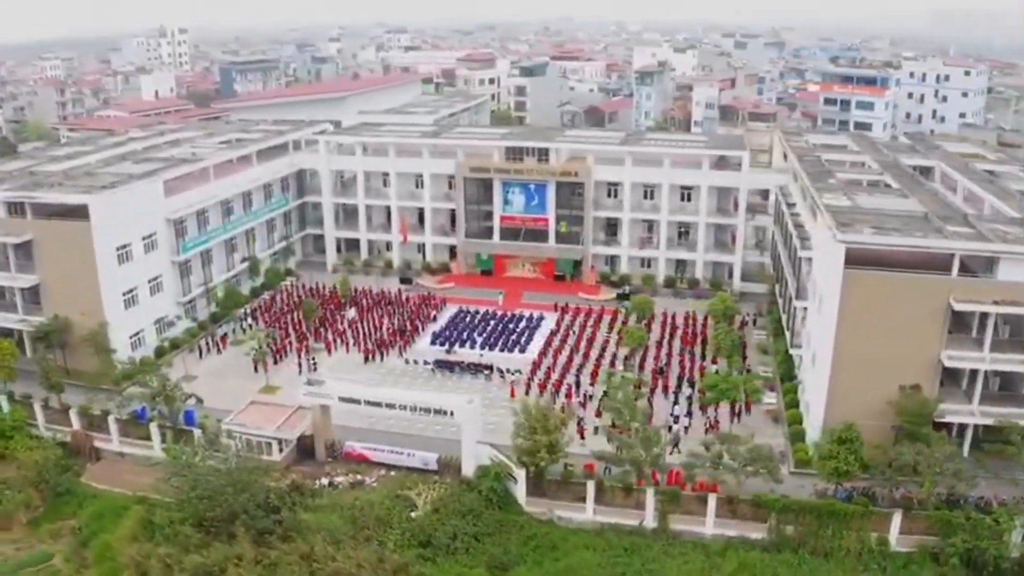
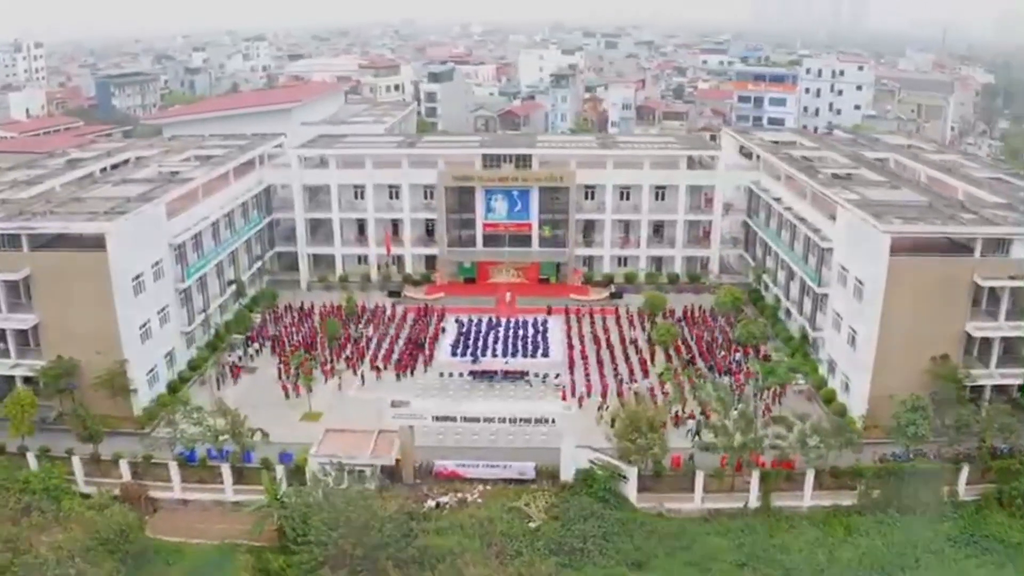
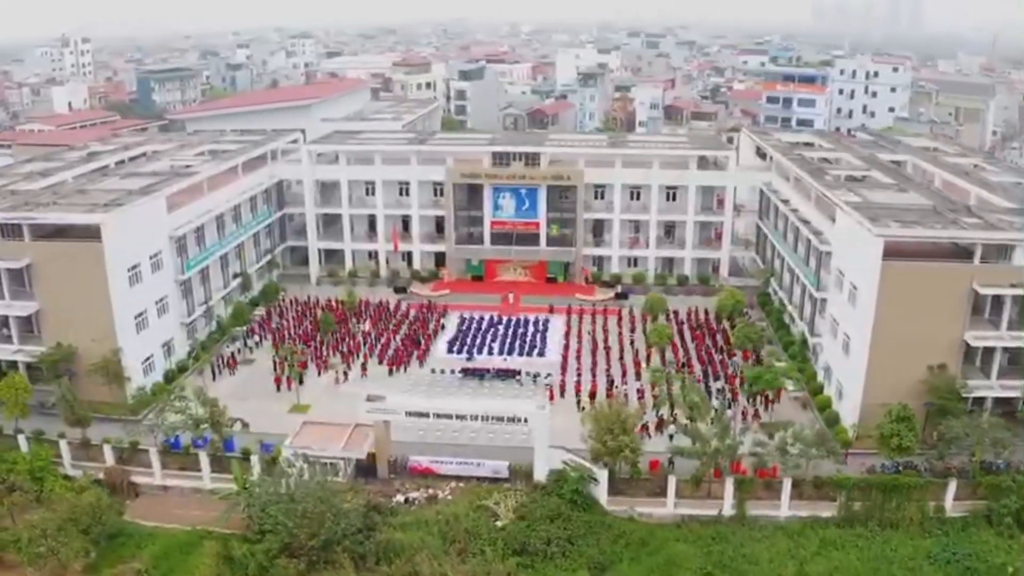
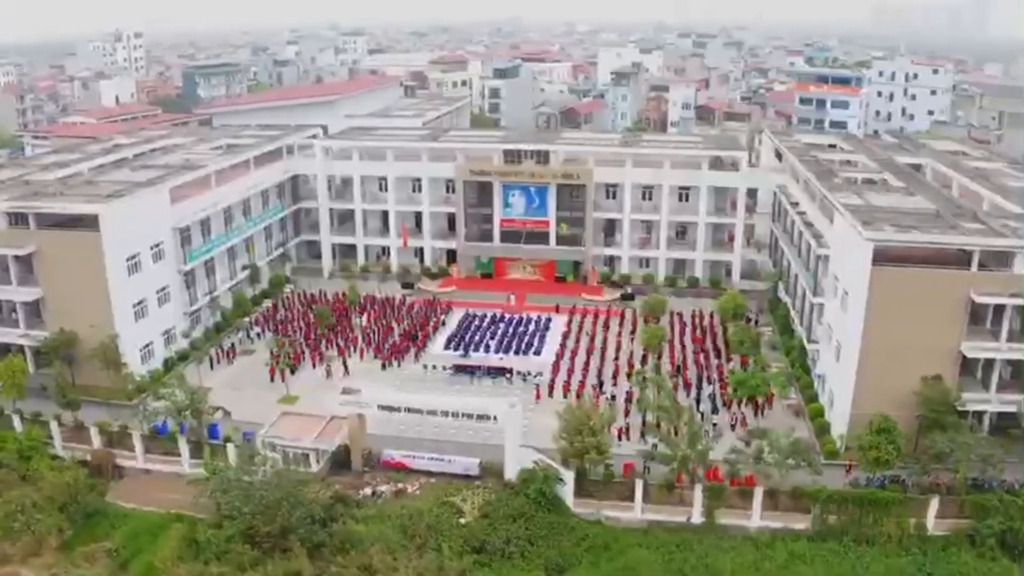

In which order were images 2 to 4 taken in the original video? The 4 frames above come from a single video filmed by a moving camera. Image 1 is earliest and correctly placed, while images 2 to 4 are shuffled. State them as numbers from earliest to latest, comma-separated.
4, 3, 2
